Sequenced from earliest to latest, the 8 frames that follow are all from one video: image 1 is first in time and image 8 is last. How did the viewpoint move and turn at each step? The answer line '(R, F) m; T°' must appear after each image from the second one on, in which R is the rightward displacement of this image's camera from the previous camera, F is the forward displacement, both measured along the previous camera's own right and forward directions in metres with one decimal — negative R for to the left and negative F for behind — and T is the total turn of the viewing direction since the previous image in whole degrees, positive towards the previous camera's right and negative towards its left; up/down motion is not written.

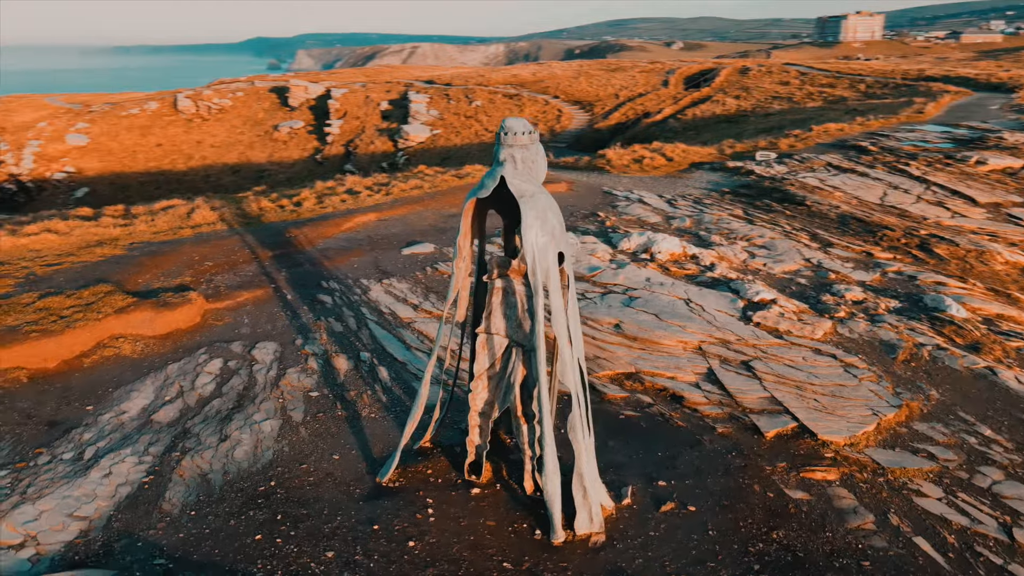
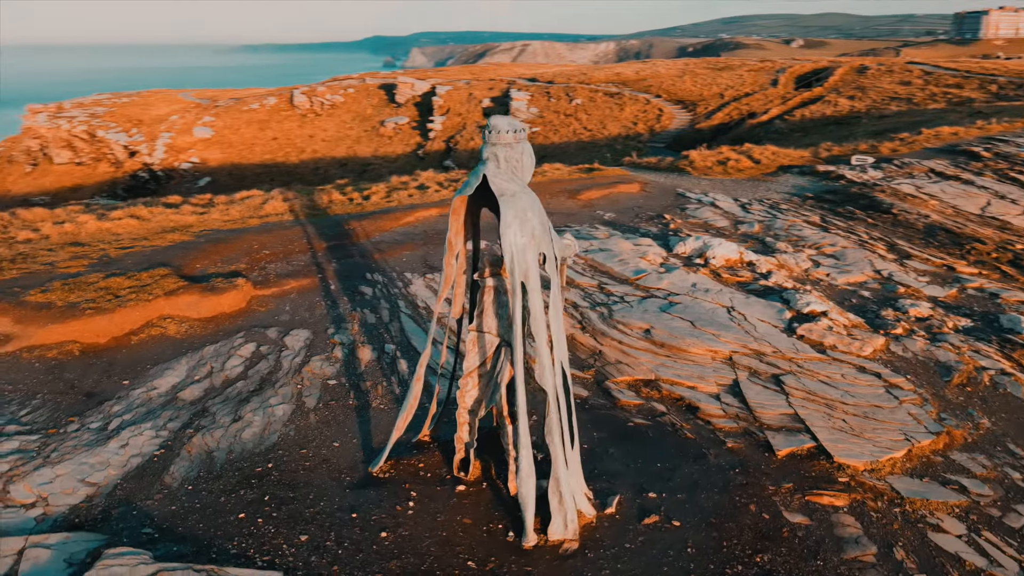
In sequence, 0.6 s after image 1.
(+0.9, +0.1) m; -8°
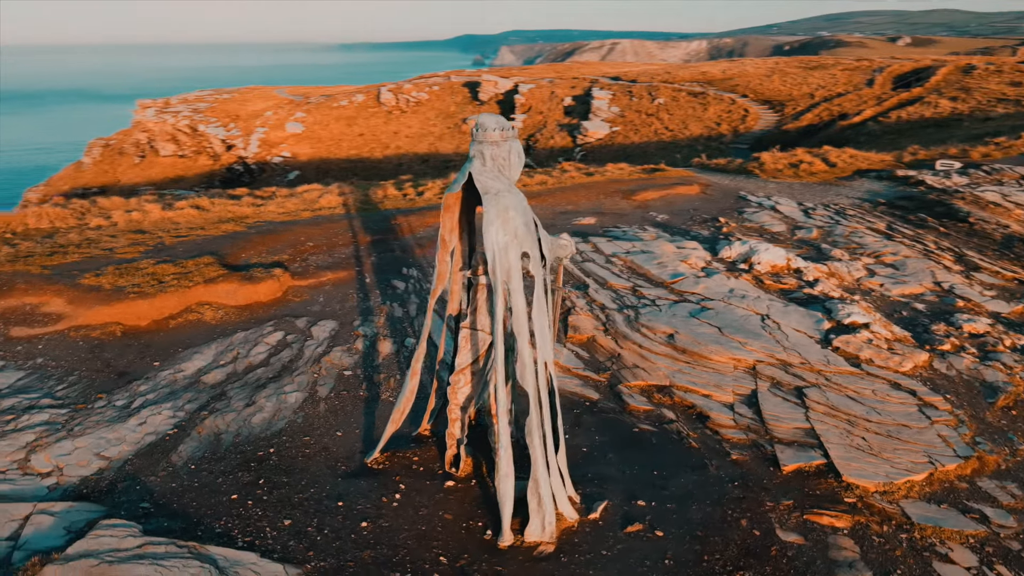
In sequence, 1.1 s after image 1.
(+0.7, +0.1) m; -6°
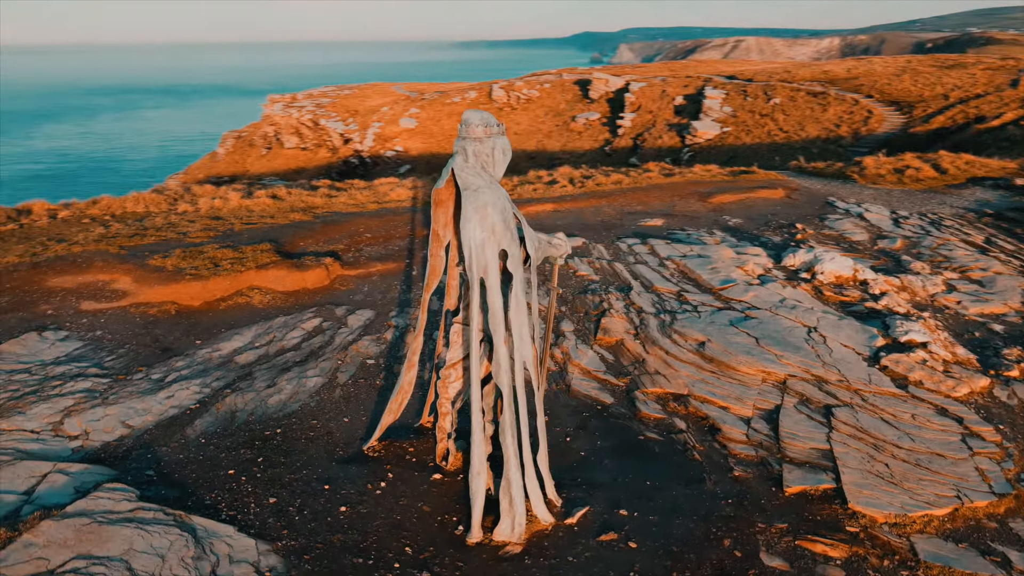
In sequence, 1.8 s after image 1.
(+0.9, +0.1) m; -8°
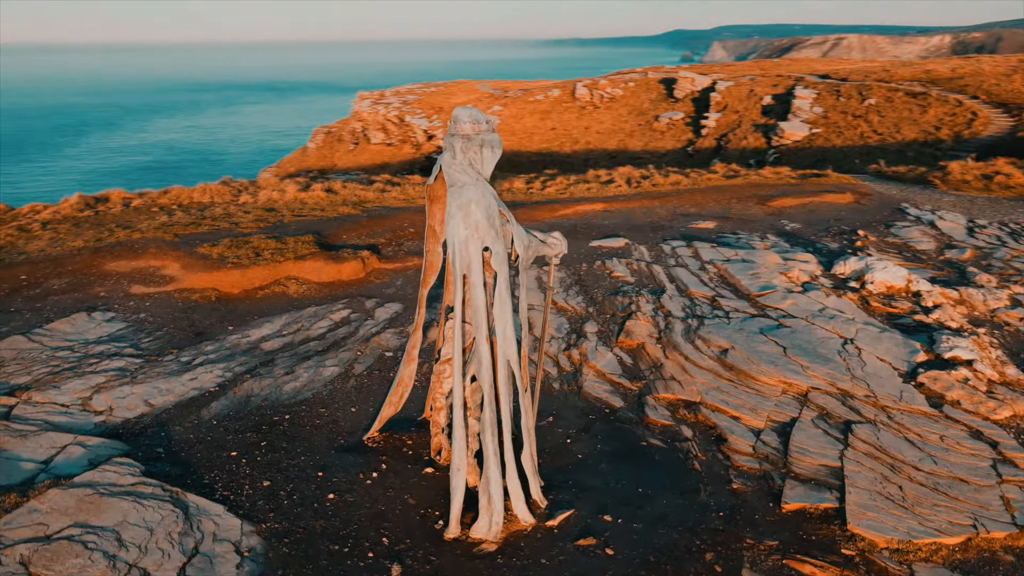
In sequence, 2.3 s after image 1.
(+0.7, +0.1) m; -6°
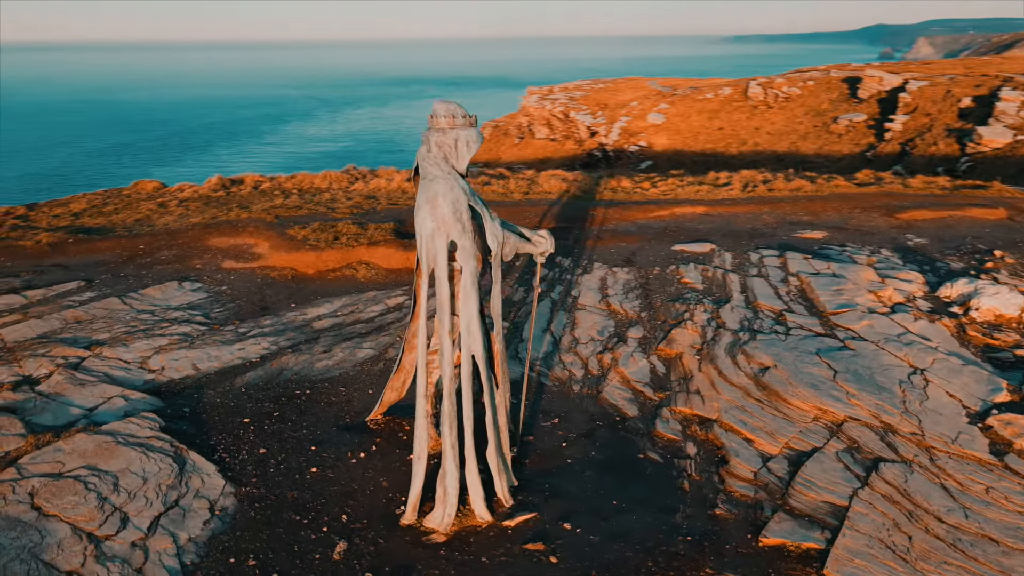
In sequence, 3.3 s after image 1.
(+1.4, +0.2) m; -12°
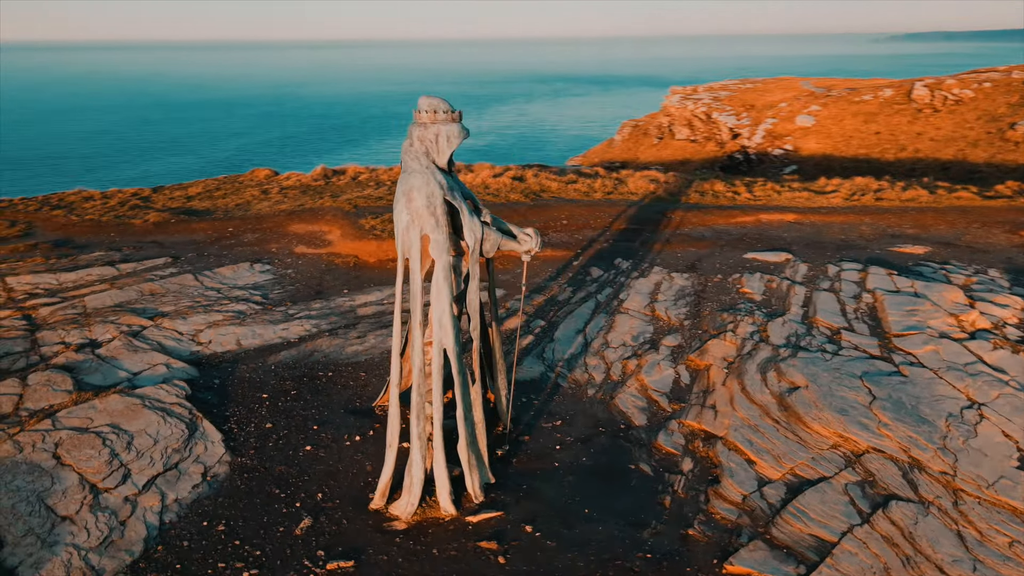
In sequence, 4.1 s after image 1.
(+1.2, +0.1) m; -10°
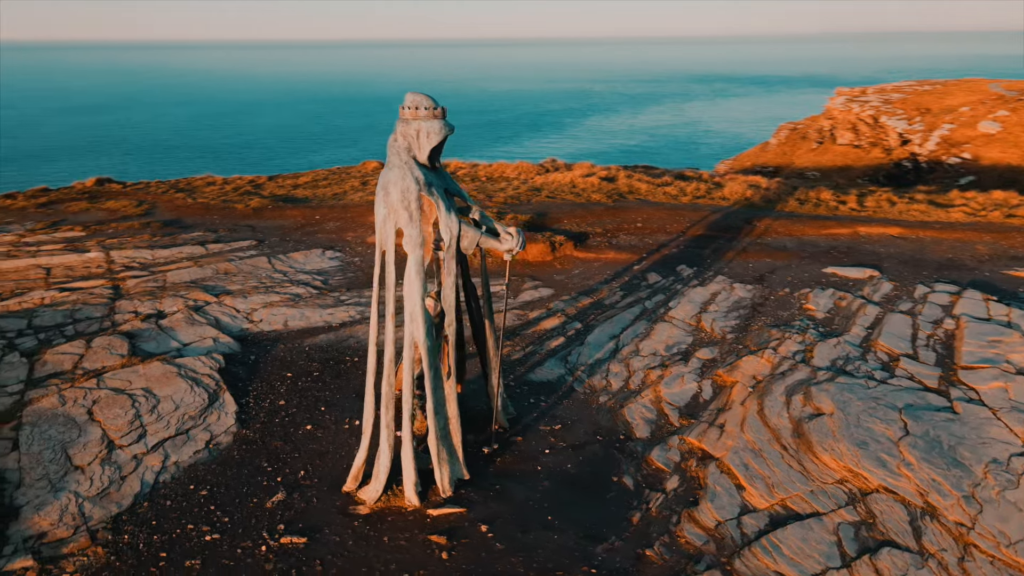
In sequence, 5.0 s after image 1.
(+1.3, +0.1) m; -11°
